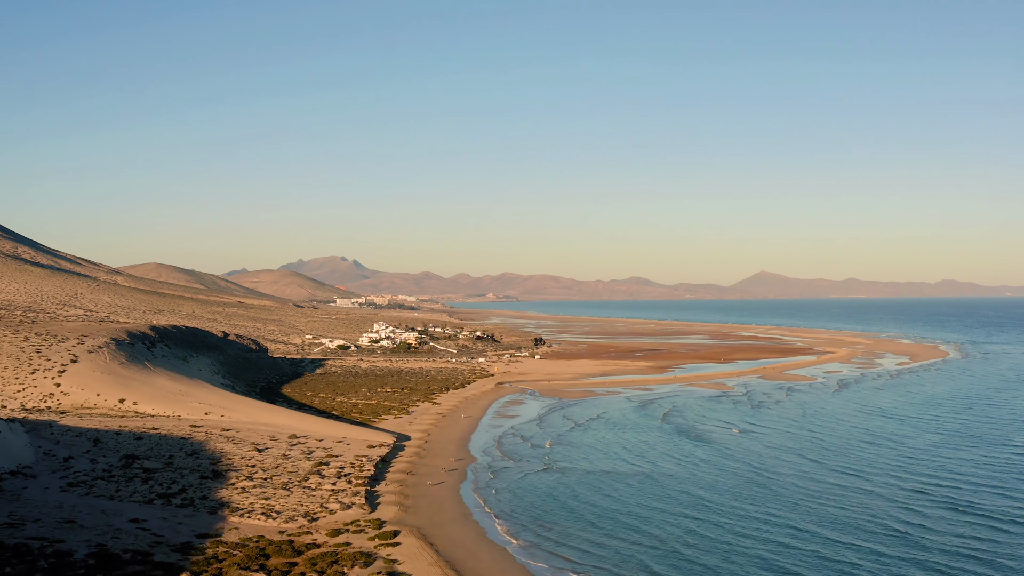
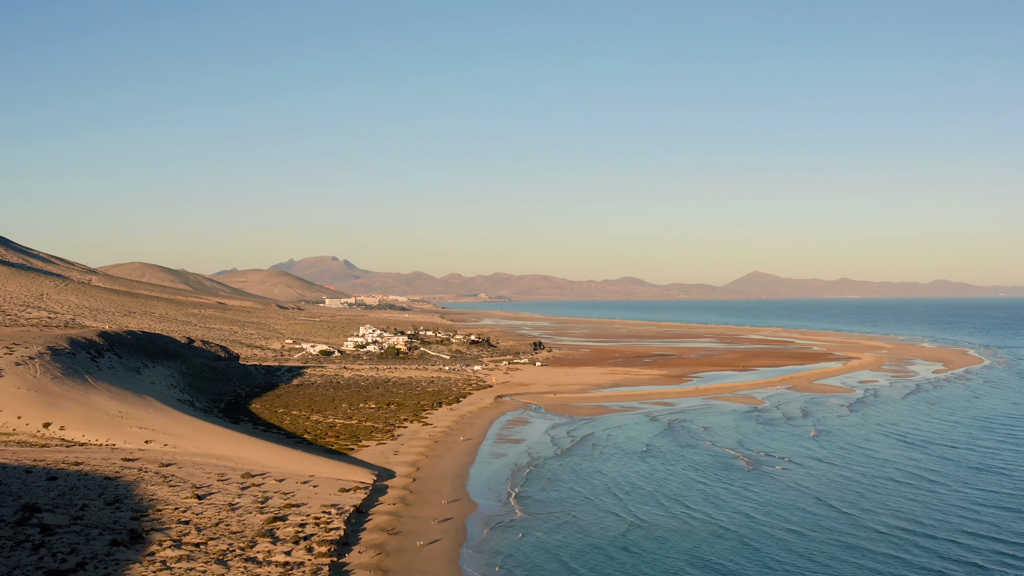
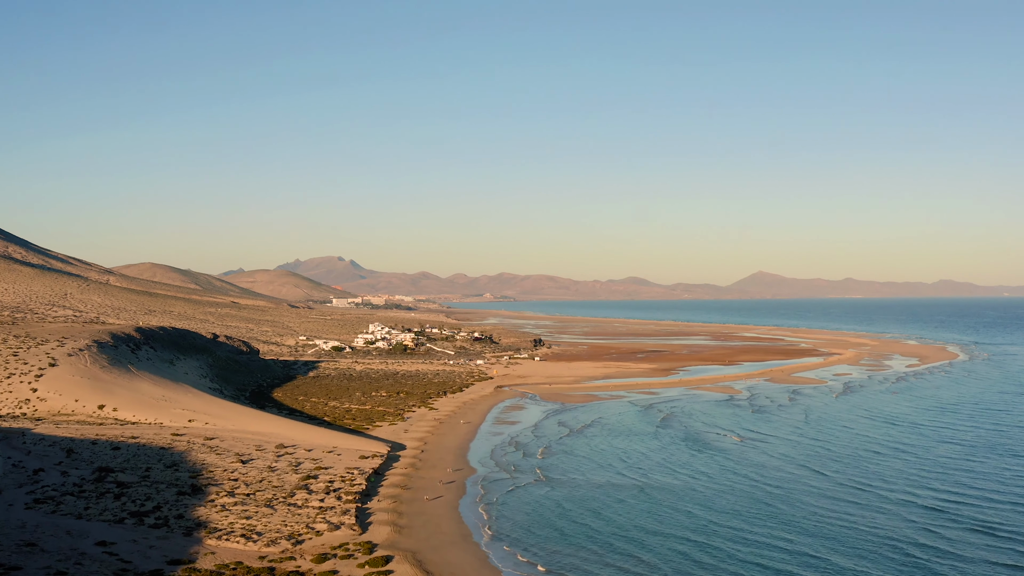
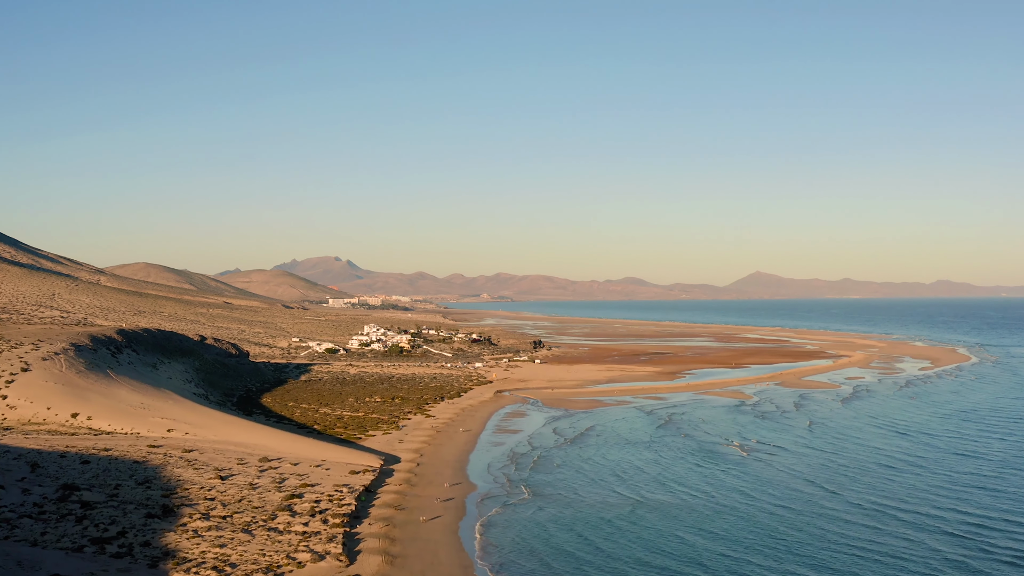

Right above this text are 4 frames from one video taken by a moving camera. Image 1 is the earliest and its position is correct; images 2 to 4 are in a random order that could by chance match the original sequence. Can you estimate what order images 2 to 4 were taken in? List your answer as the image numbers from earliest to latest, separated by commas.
3, 4, 2
